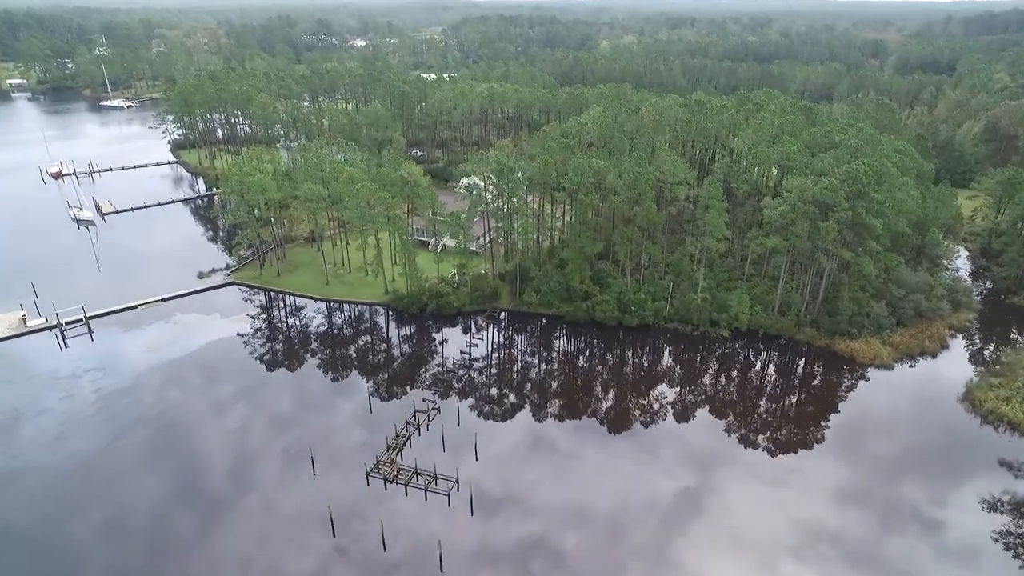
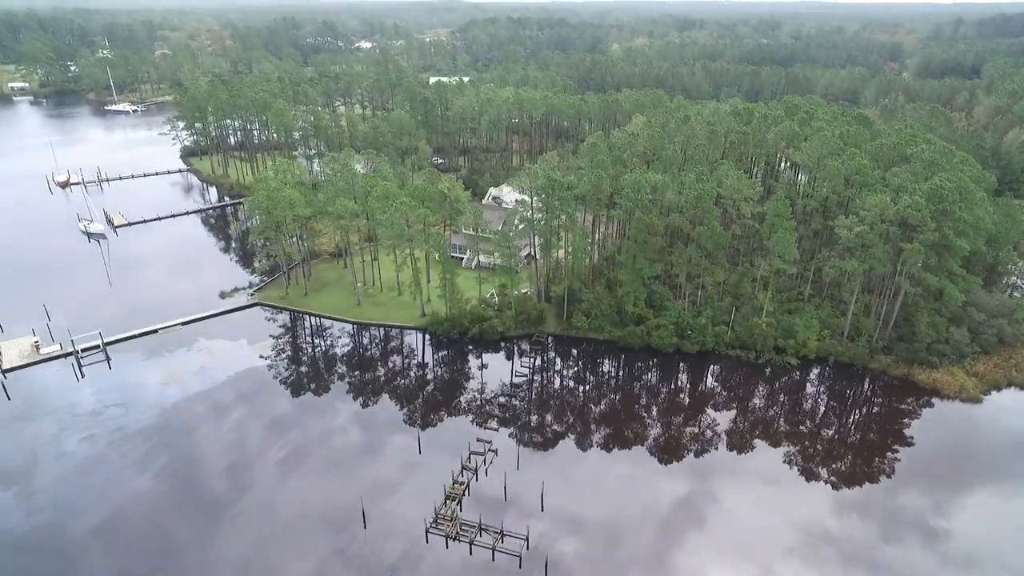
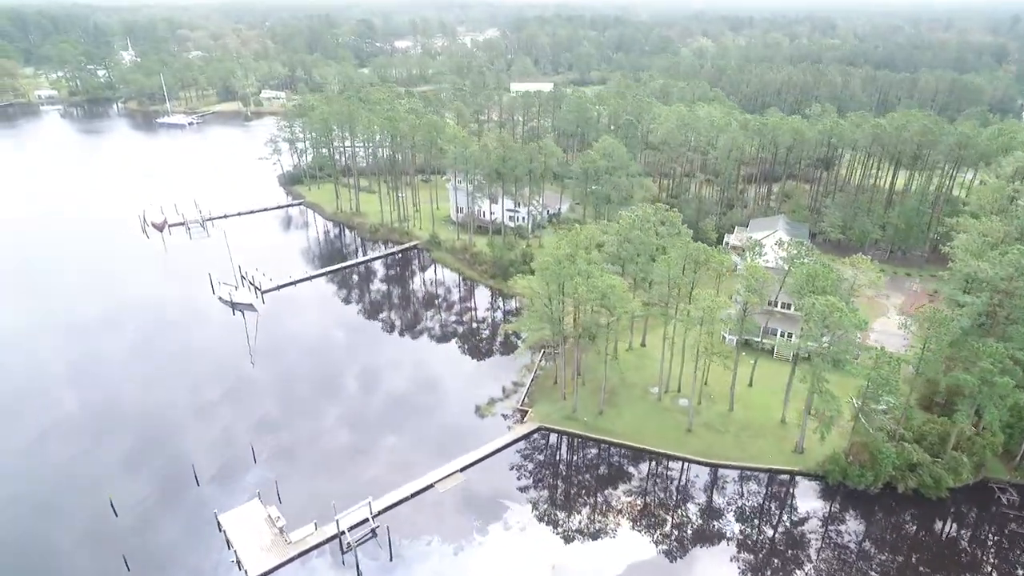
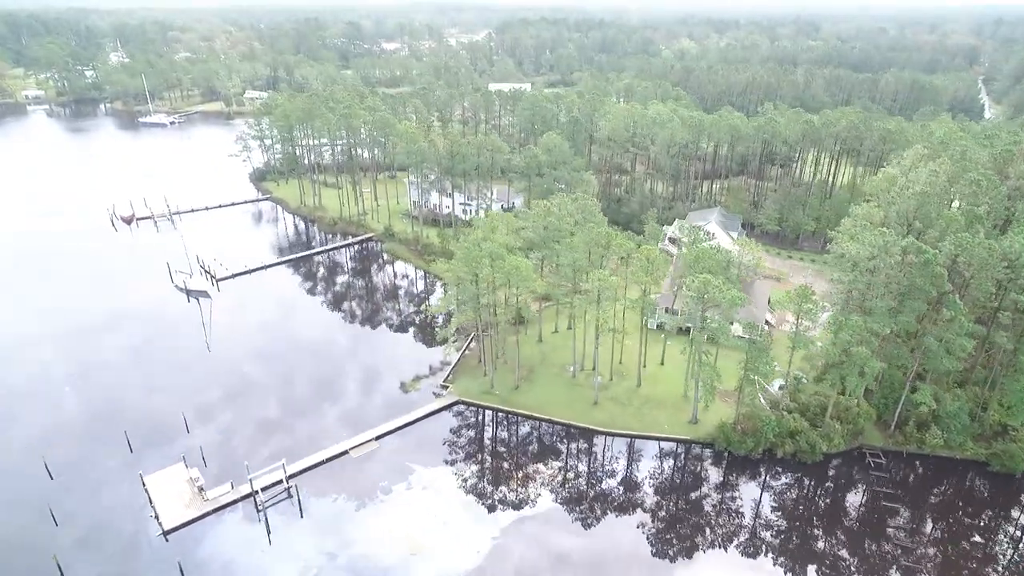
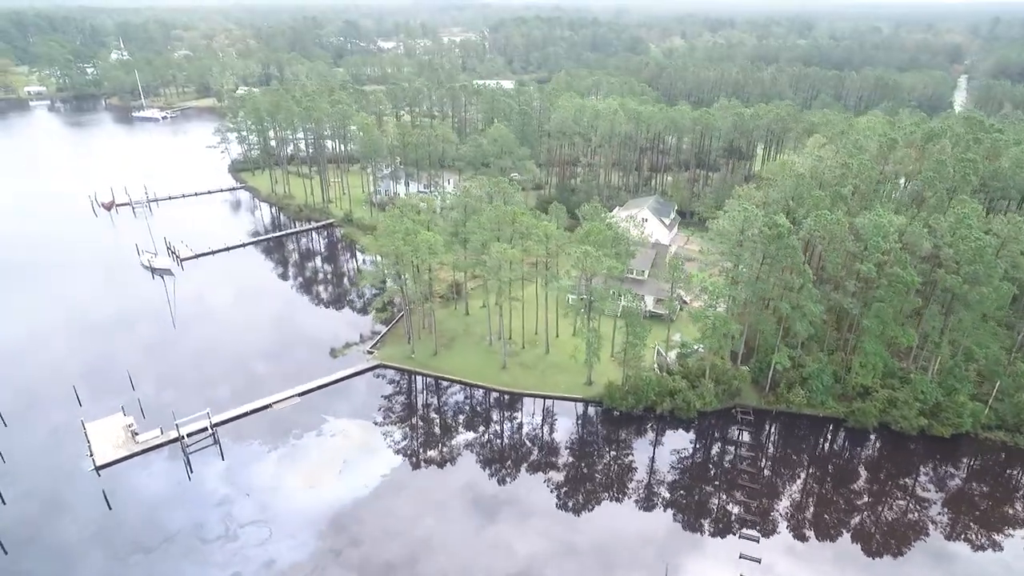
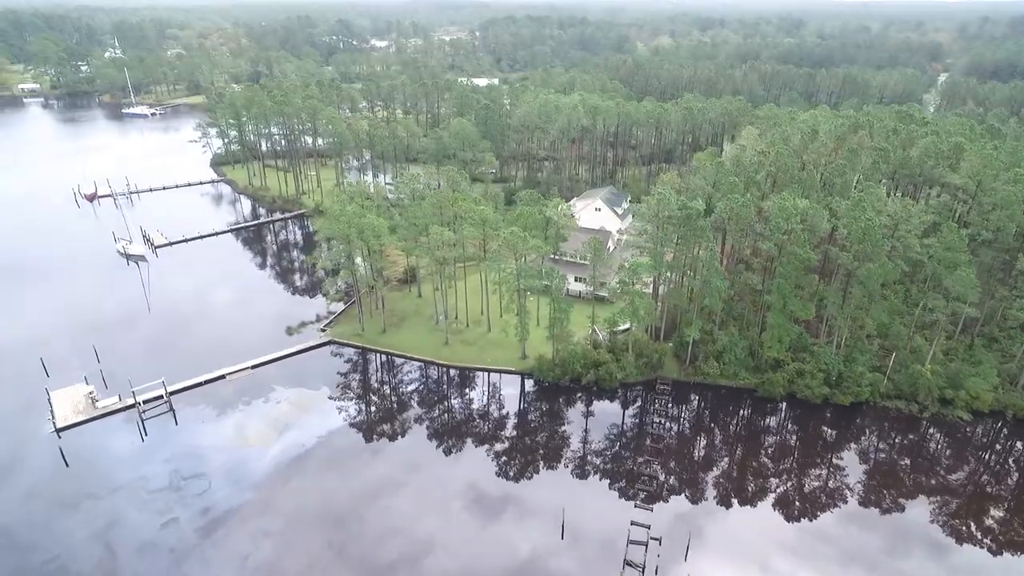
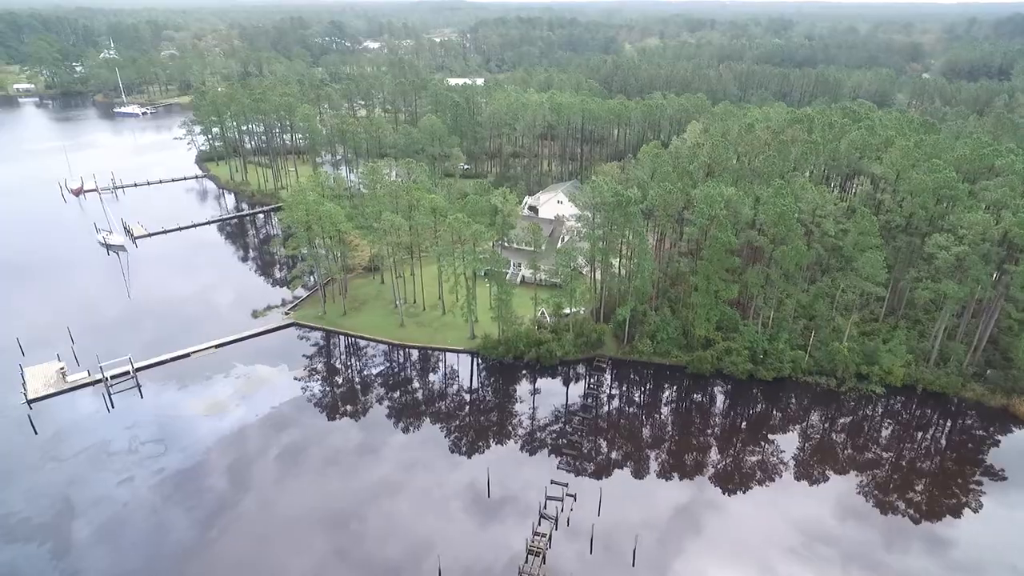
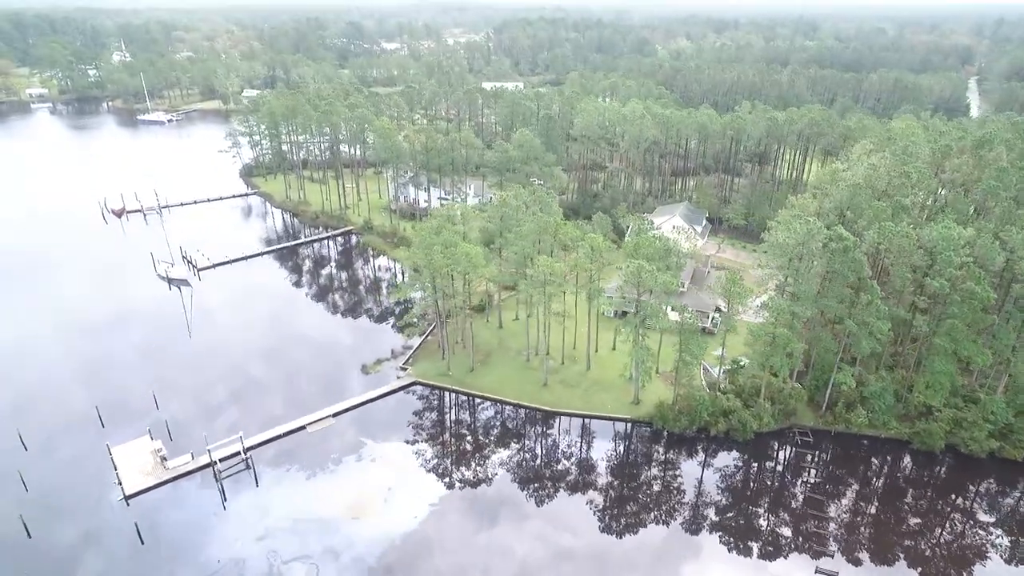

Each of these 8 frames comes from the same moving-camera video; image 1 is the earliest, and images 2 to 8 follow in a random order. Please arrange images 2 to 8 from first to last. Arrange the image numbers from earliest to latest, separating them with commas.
2, 7, 6, 5, 8, 4, 3
